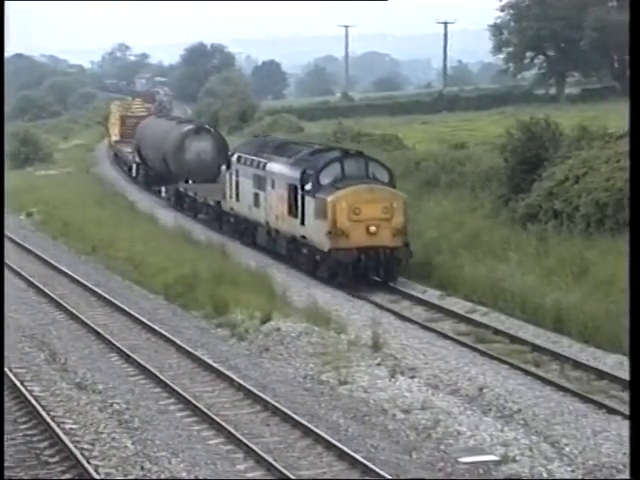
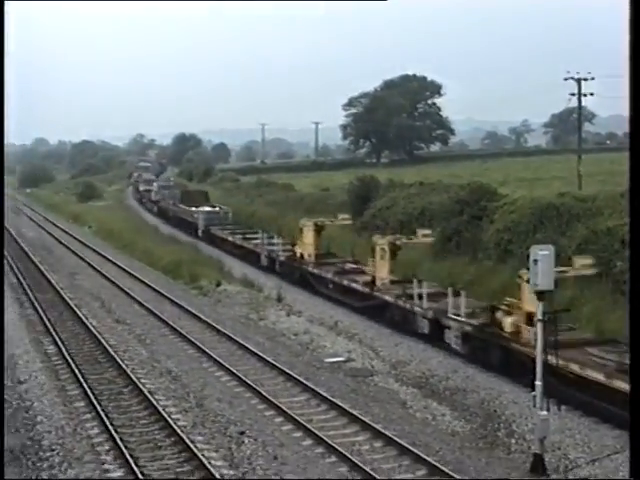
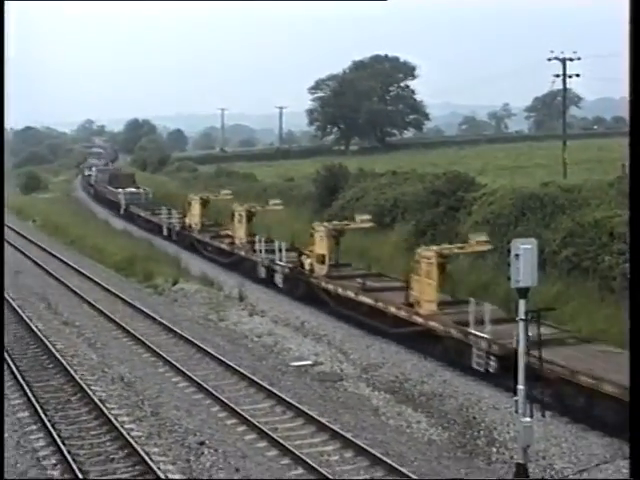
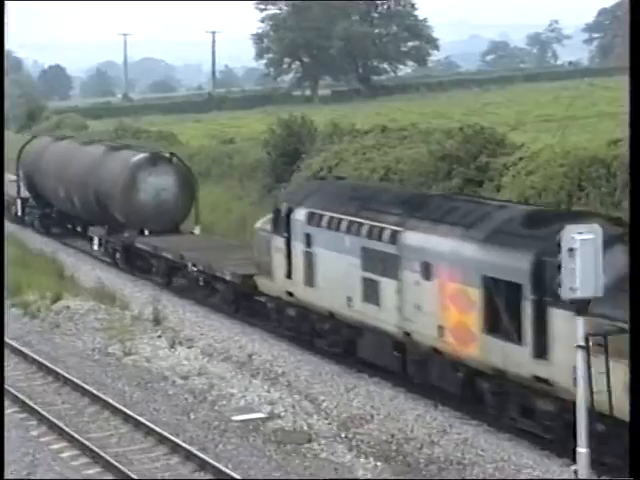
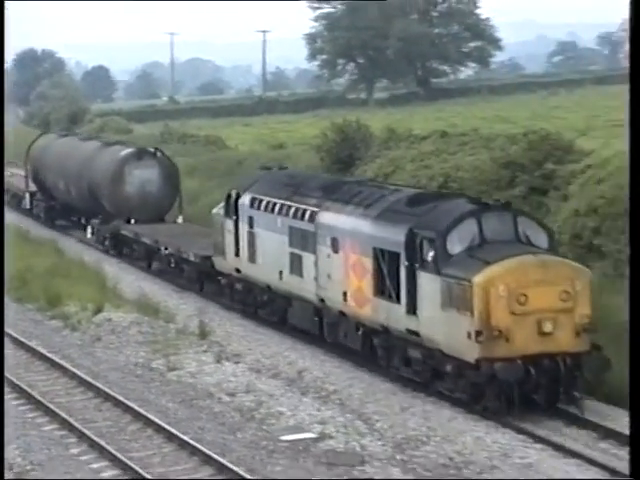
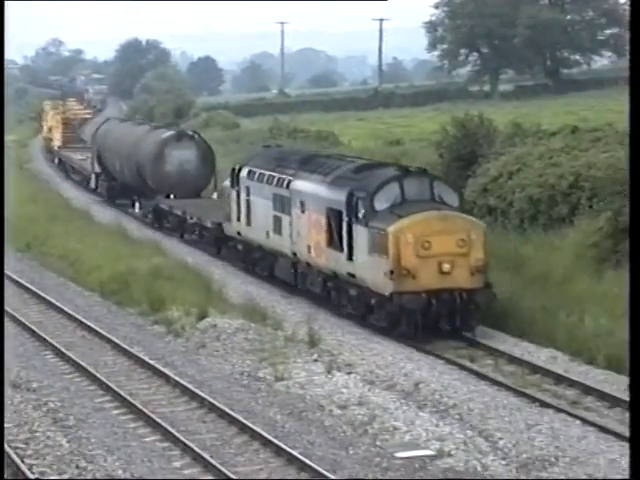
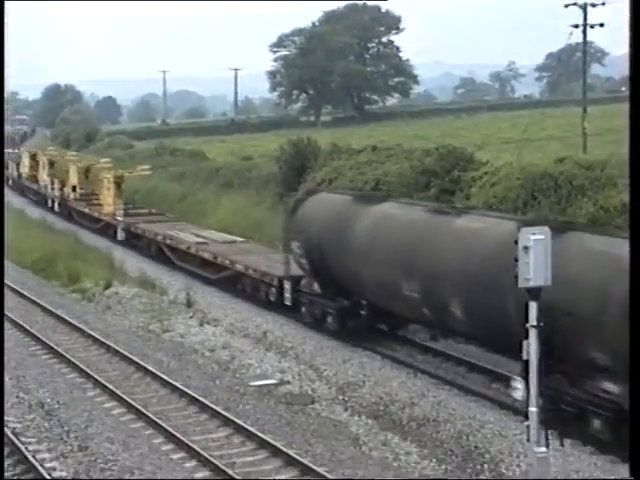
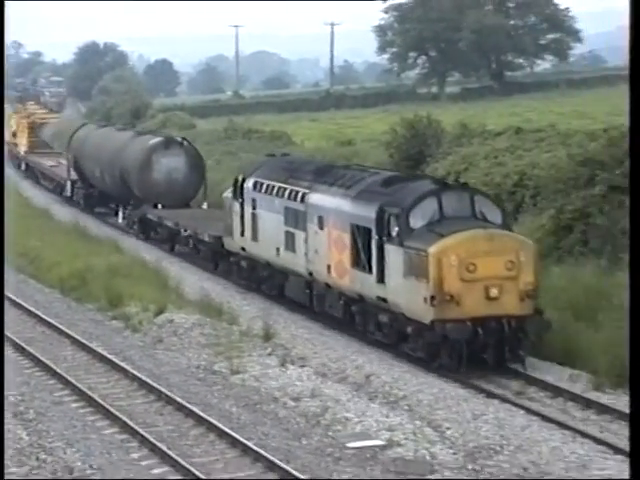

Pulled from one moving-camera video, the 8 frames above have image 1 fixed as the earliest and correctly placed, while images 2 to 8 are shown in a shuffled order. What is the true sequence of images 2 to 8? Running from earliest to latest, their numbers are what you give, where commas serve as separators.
6, 8, 5, 4, 7, 3, 2
